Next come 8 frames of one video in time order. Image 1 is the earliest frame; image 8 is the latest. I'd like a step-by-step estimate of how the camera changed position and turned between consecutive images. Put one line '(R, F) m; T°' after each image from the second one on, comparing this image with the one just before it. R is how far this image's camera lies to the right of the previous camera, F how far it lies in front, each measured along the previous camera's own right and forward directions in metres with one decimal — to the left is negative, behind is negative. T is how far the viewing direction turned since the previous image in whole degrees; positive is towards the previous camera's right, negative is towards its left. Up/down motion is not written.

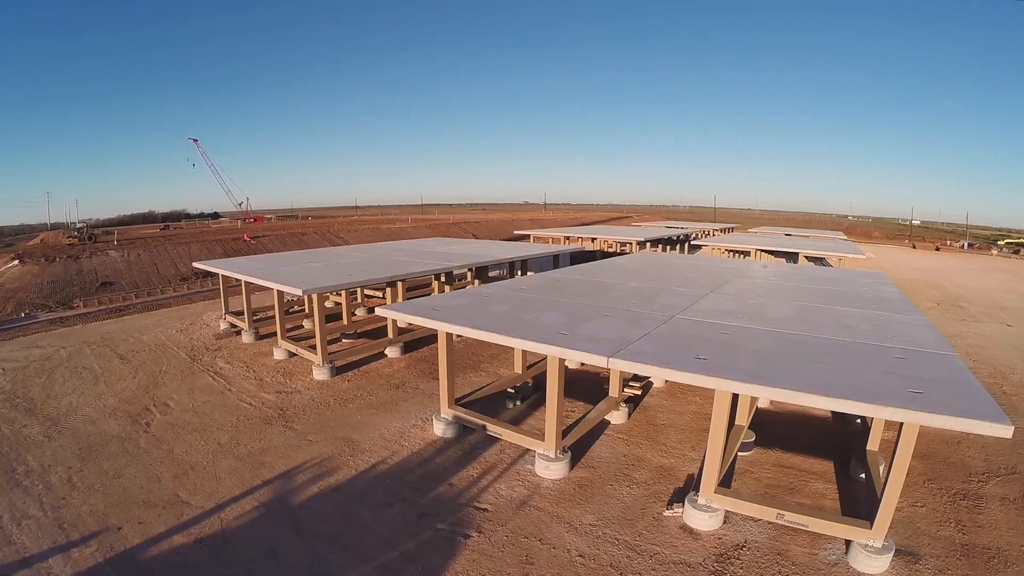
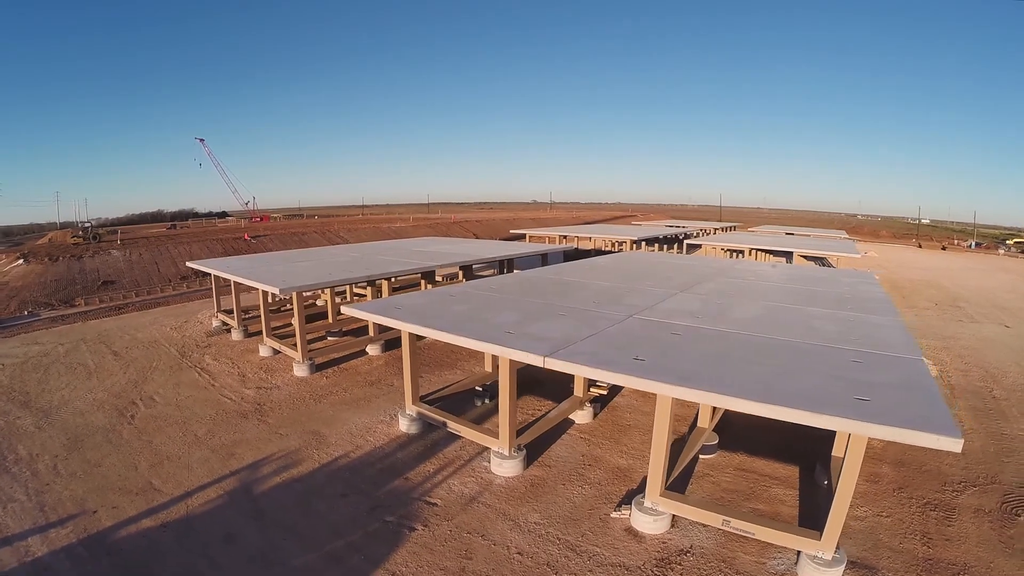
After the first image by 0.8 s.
(+0.9, 0.0) m; -3°
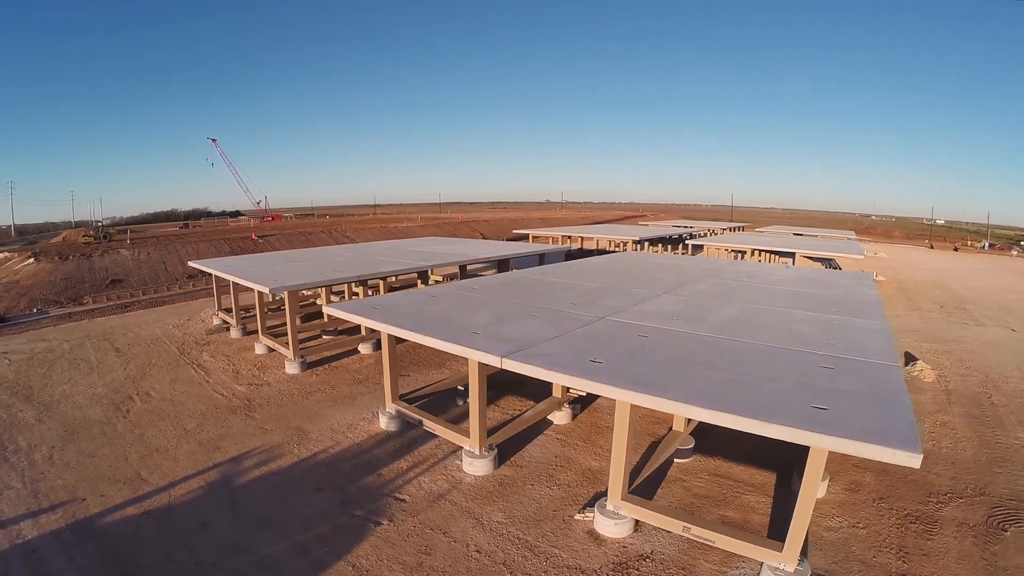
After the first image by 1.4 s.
(+0.7, 0.0) m; -3°
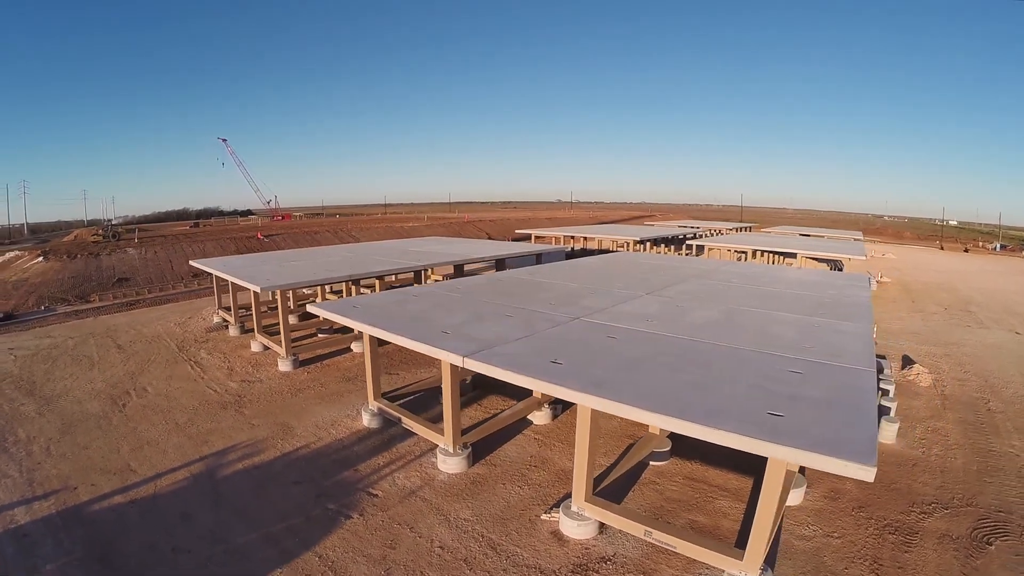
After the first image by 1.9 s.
(+0.6, 0.0) m; -2°
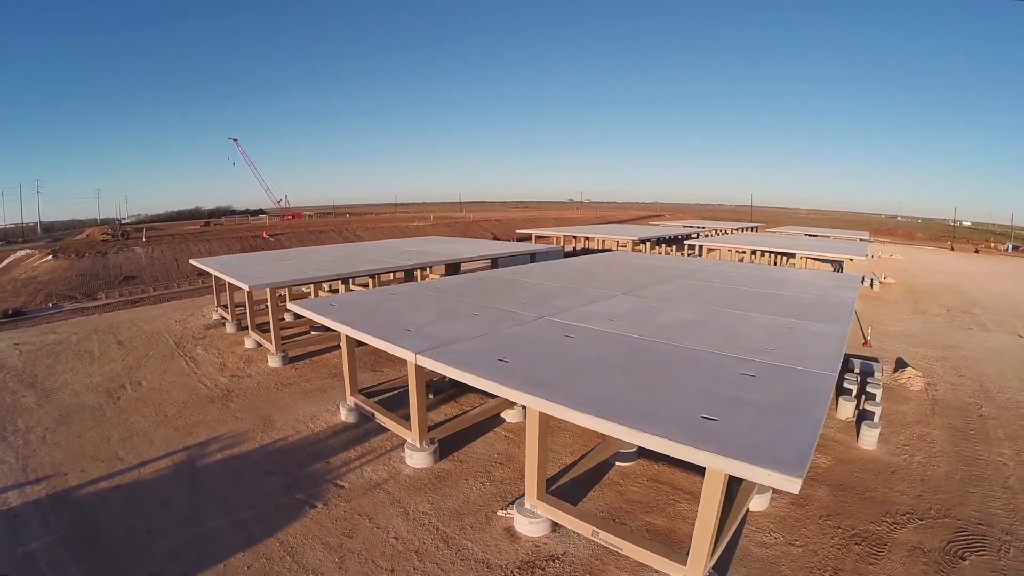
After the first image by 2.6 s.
(+0.8, 0.0) m; -3°
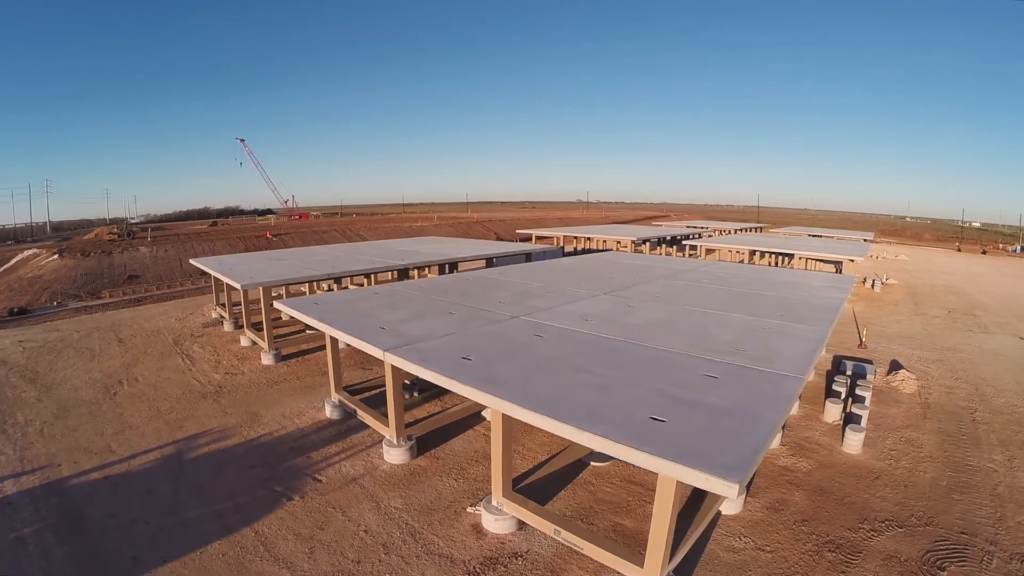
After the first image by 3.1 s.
(+0.5, 0.0) m; -2°
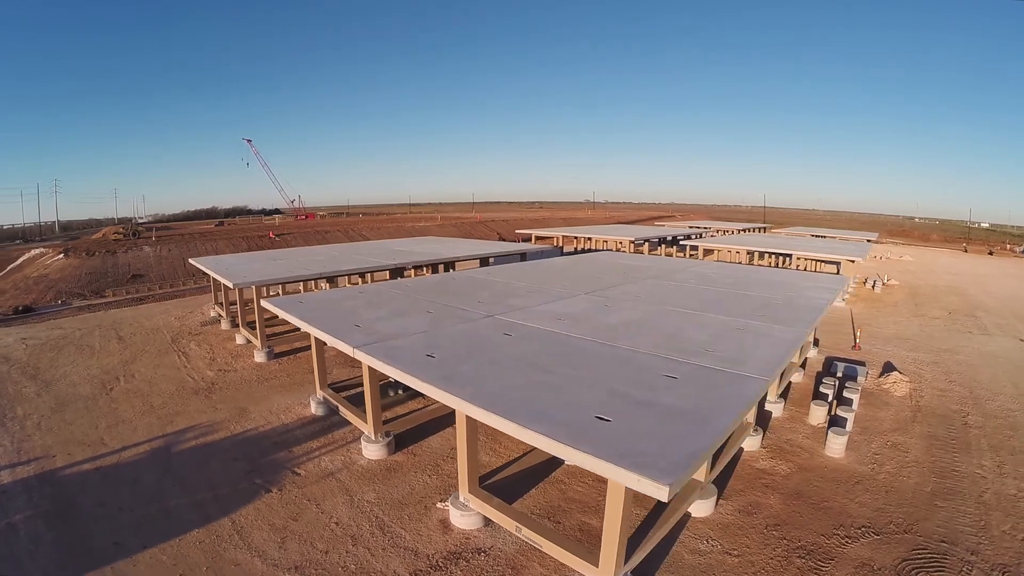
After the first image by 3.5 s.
(+0.5, 0.0) m; -2°
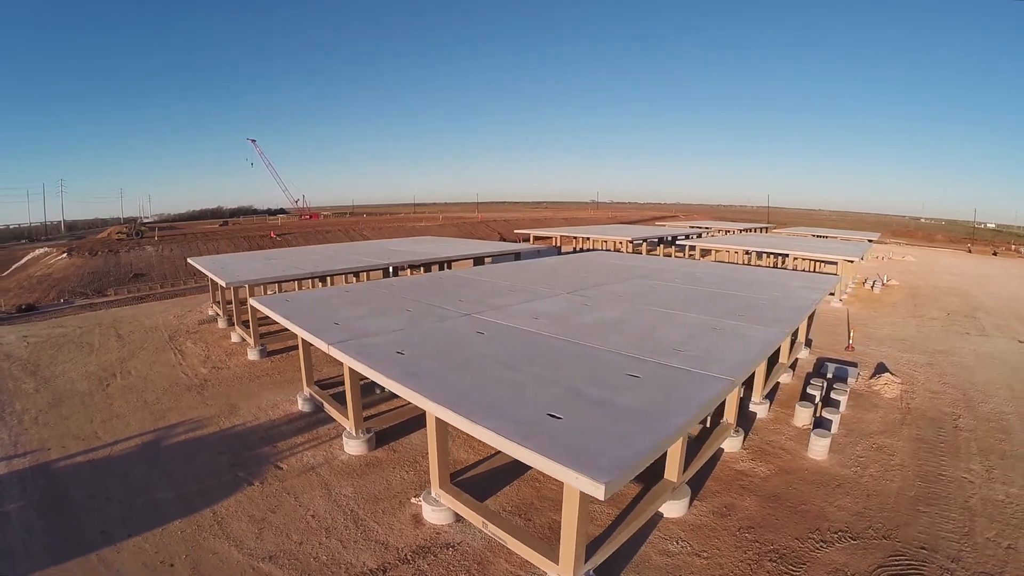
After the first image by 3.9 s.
(+0.5, 0.0) m; -2°
